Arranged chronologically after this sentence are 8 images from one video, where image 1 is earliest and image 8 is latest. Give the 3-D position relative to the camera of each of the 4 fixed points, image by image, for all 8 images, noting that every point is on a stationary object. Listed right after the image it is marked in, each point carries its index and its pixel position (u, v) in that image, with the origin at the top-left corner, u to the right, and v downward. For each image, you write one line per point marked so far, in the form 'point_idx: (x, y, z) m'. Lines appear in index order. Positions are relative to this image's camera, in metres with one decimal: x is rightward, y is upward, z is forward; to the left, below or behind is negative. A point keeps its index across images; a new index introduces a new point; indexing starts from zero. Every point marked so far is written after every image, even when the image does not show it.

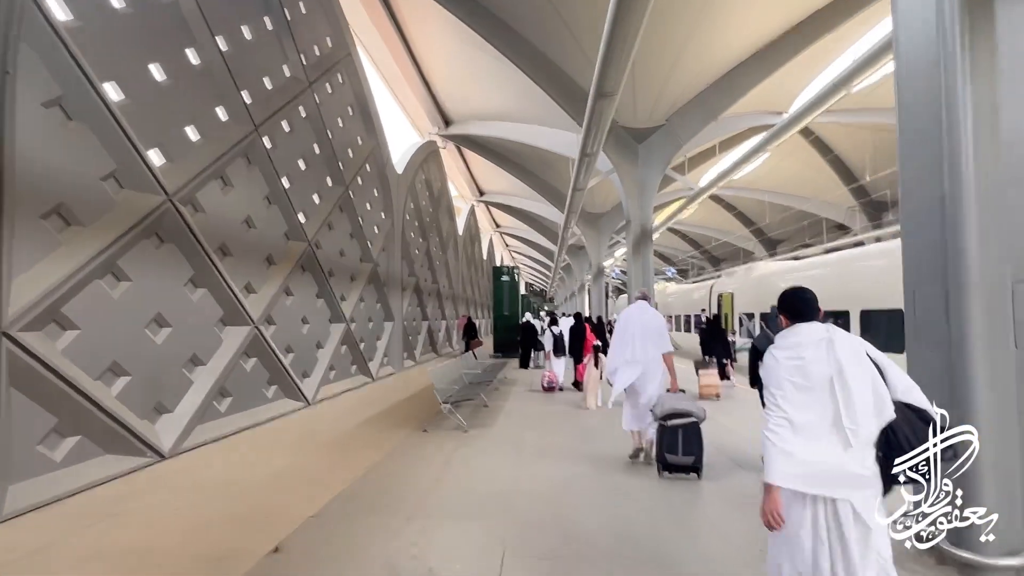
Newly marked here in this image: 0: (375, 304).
0: (-2.1, -0.3, +9.8) m
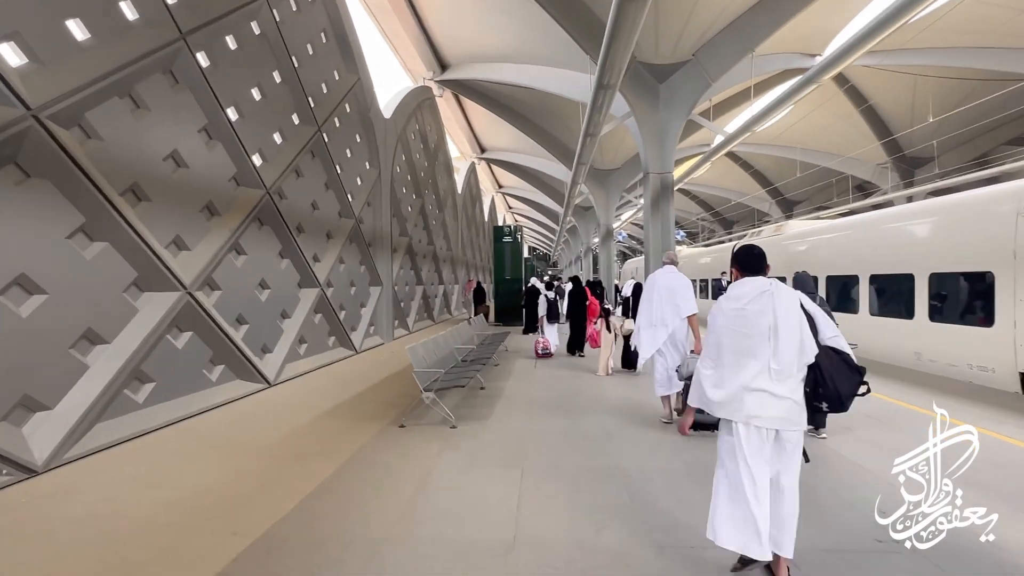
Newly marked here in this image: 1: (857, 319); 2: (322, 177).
0: (-2.1, +0.3, +8.6) m
1: (+4.6, -0.4, +8.3) m
2: (-2.2, +1.3, +7.3) m
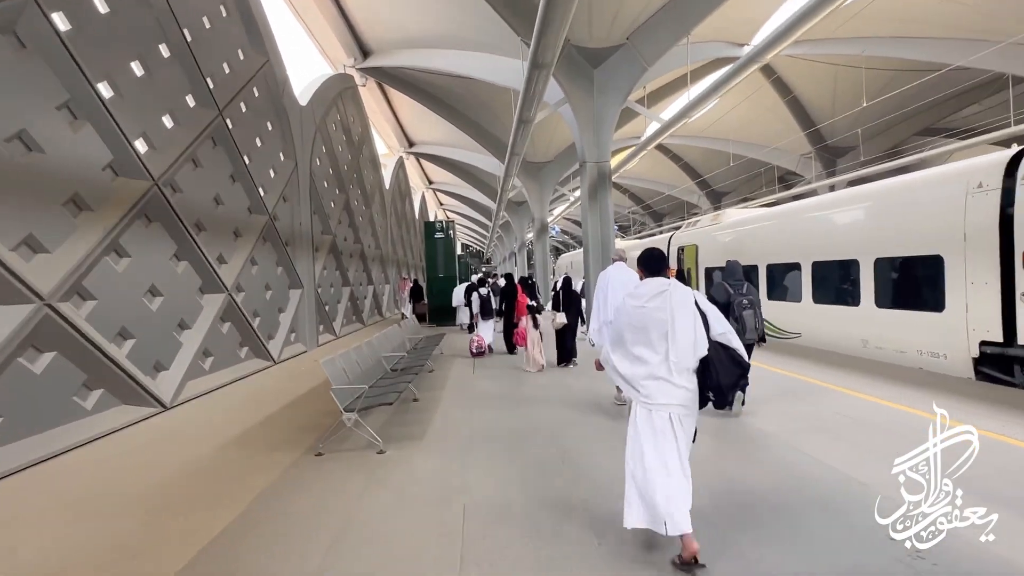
0: (-2.9, +0.2, +7.8) m
1: (+3.7, -0.3, +8.2) m
2: (-2.9, +1.2, +6.4) m
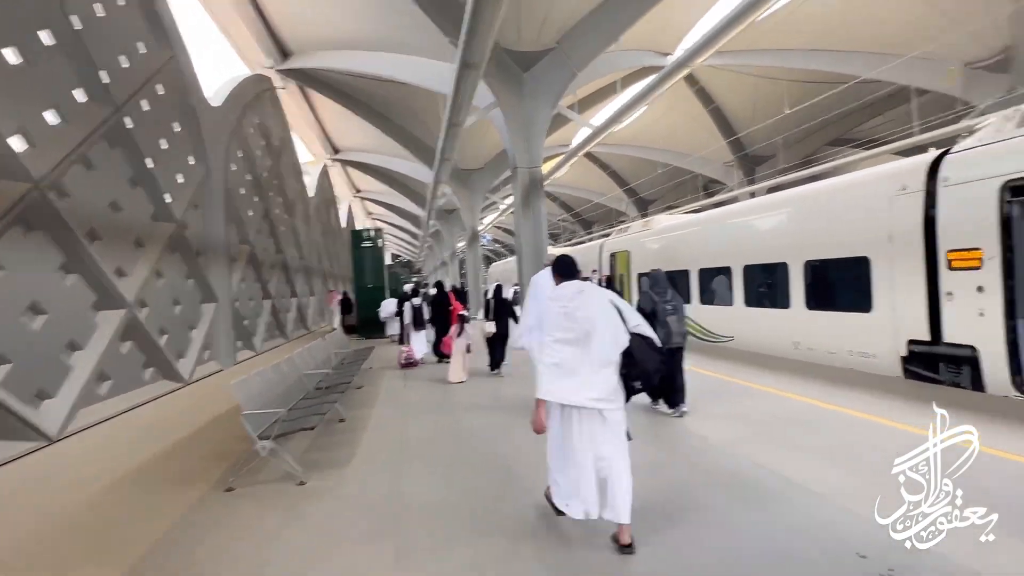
0: (-3.7, +0.1, +7.1) m
1: (+2.9, -0.3, +8.3) m
2: (-3.6, +1.1, +5.8) m
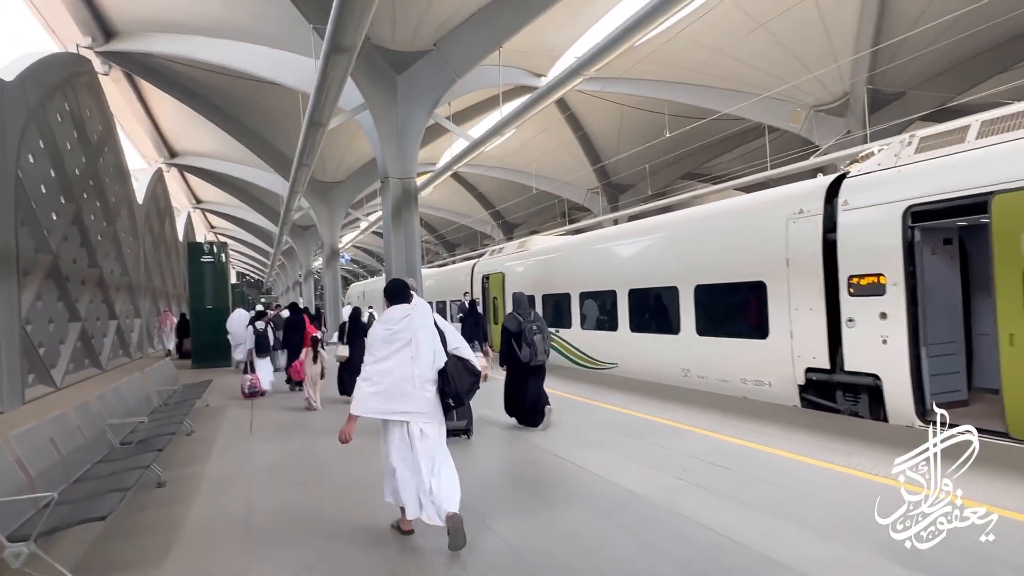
0: (-4.9, -0.1, +5.4) m
1: (+1.3, -0.6, +8.0) m
2: (-4.5, +0.9, +4.2) m
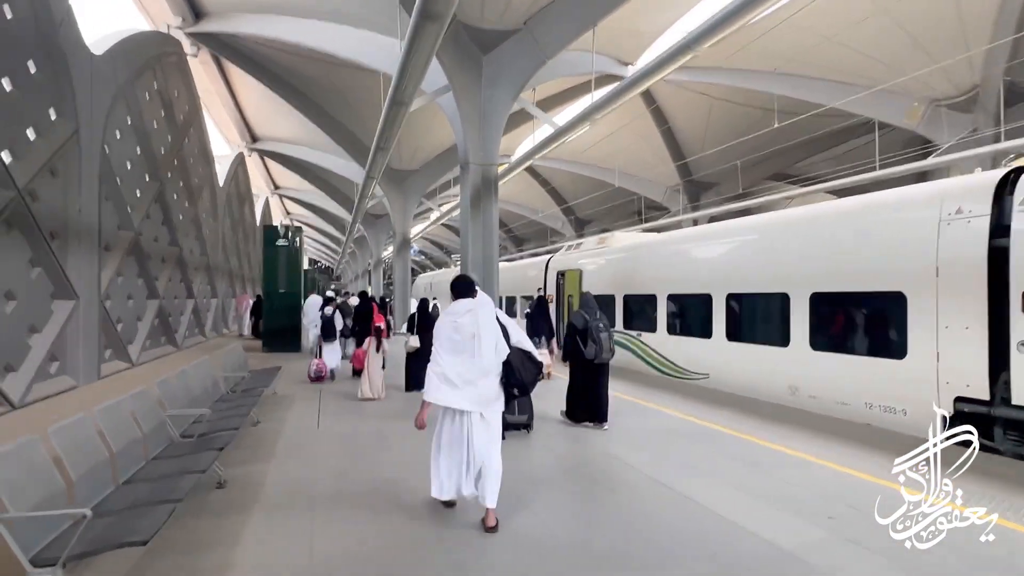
0: (-4.1, +0.2, +5.4) m
1: (+2.2, -0.7, +7.3) m
2: (-3.8, +1.2, +4.1) m
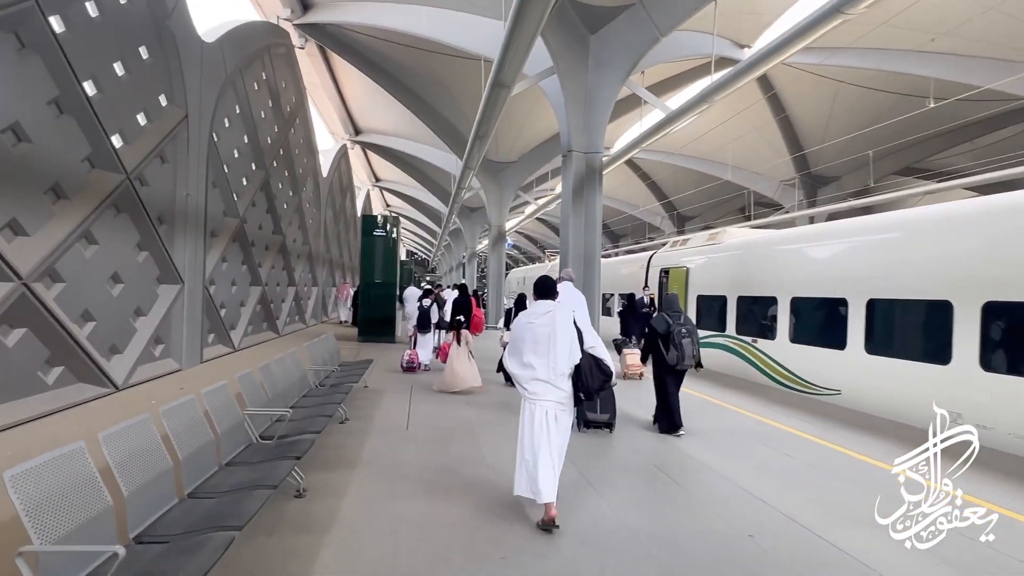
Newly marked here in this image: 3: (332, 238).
0: (-3.3, +0.3, +5.5) m
1: (+3.3, -0.7, +6.4) m
2: (-3.1, +1.3, +4.1) m
3: (-4.8, +1.3, +17.0) m
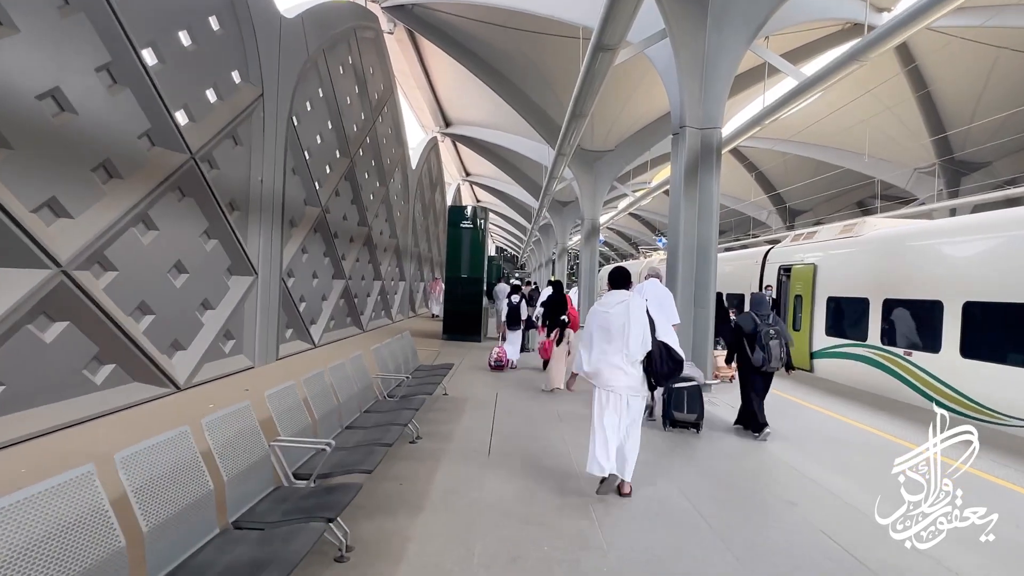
0: (-2.5, +0.4, +5.0) m
1: (+4.1, -0.7, +5.1) m
2: (-2.5, +1.4, +3.7) m
3: (-2.4, +1.5, +16.7) m
